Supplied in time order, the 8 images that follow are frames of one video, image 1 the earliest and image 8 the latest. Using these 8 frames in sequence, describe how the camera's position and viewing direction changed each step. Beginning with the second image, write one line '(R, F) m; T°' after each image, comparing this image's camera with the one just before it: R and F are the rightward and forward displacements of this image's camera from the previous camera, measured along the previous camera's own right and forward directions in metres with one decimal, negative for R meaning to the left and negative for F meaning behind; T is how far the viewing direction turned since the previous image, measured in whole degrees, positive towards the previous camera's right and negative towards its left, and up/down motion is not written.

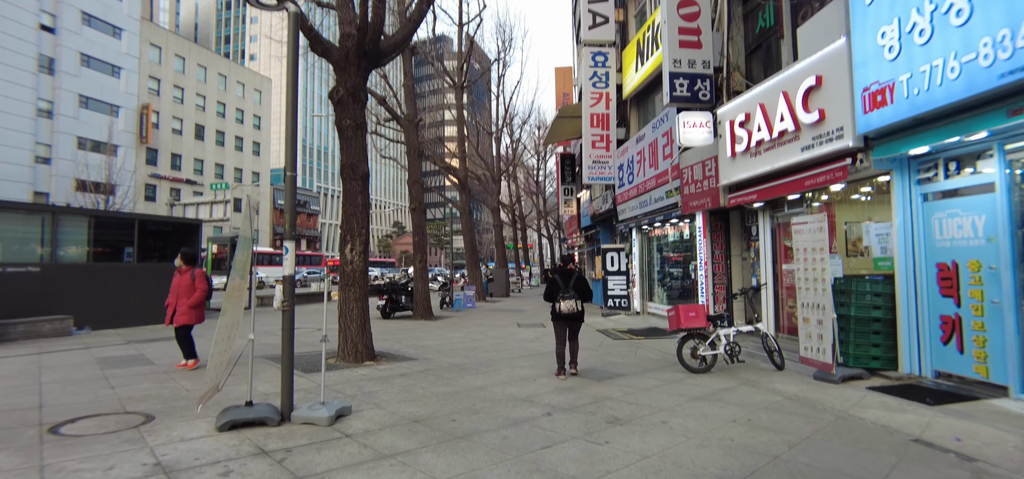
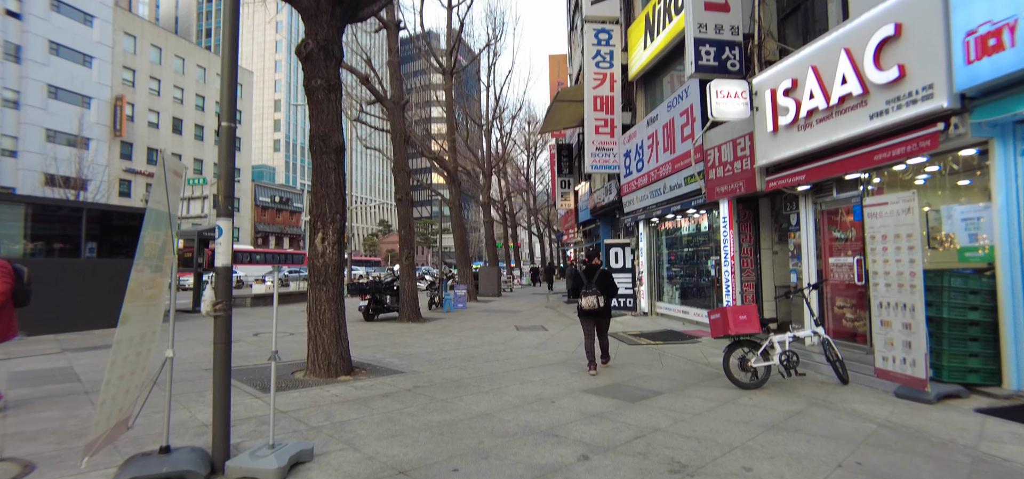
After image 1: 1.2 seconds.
(-0.3, +1.5) m; +1°
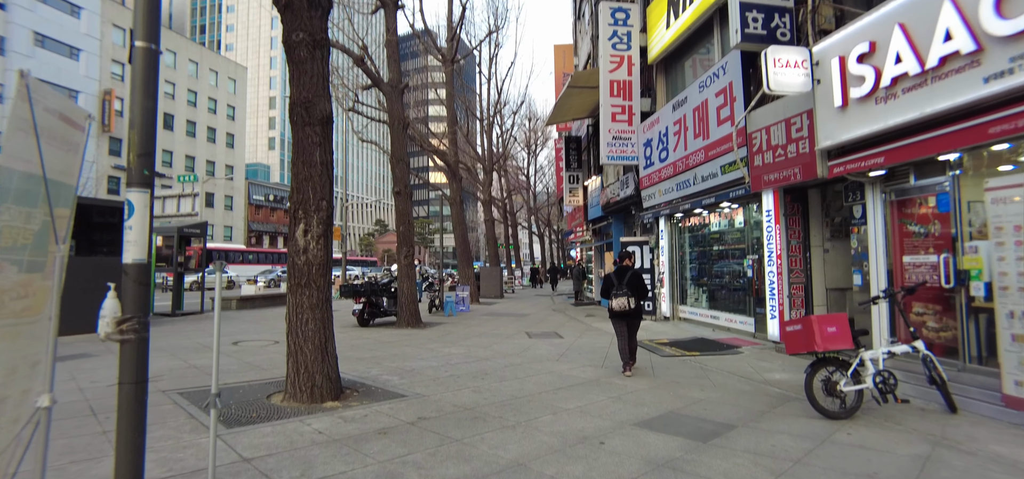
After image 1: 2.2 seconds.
(-0.3, +1.3) m; 0°
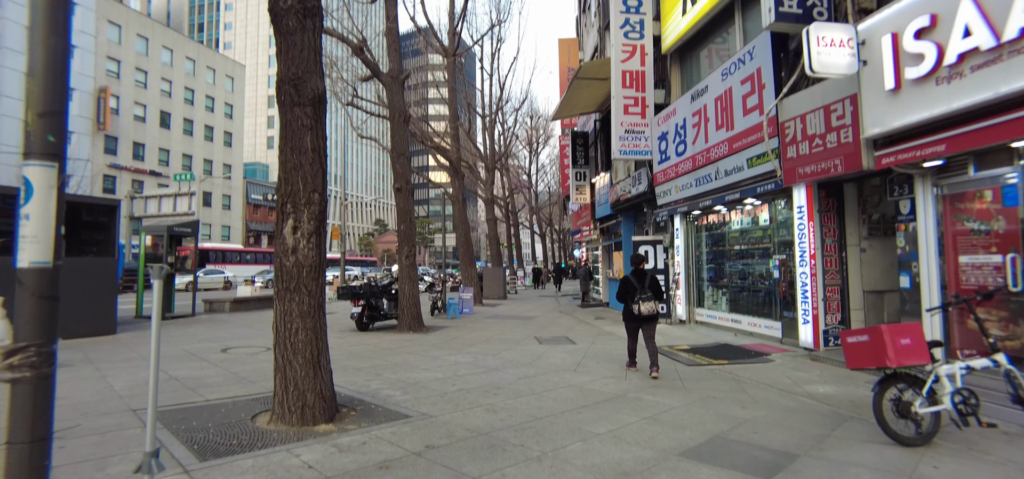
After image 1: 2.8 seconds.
(-0.2, +0.7) m; 0°
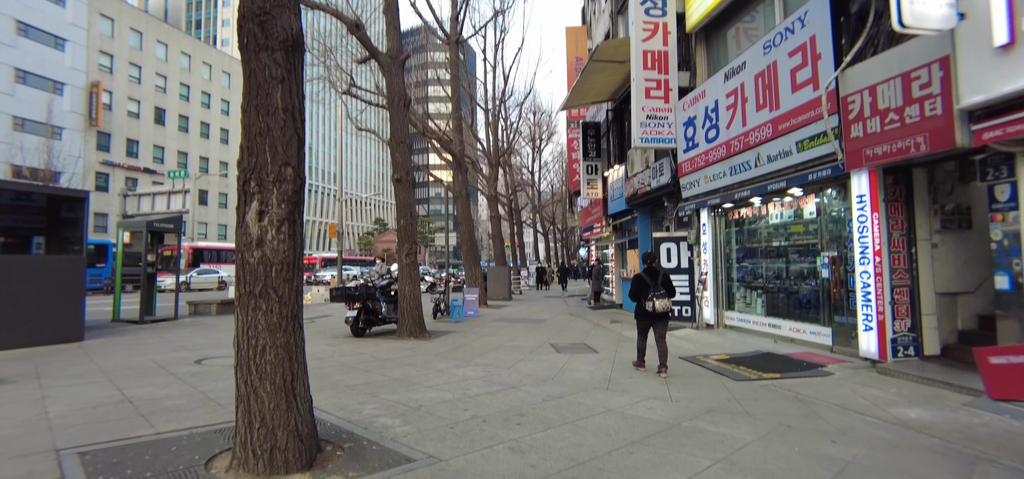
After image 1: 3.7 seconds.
(-0.2, +1.2) m; 0°
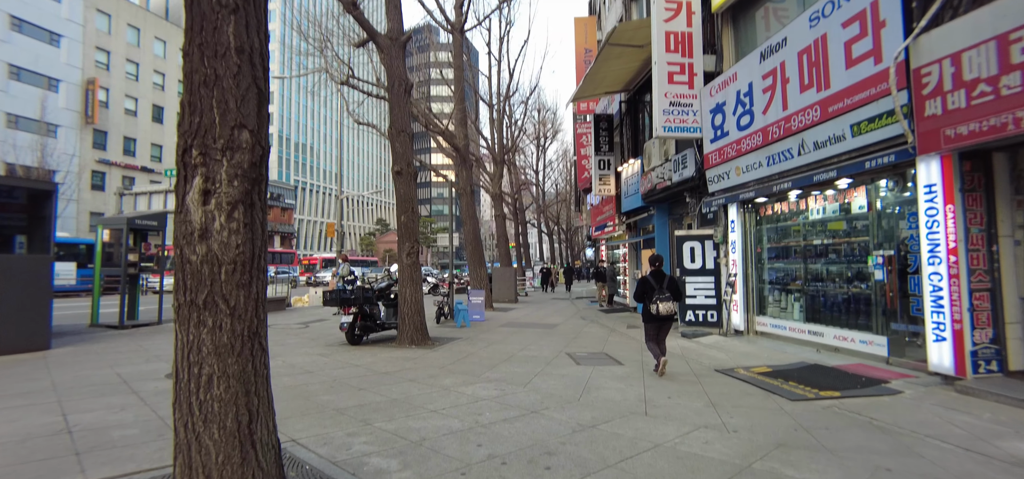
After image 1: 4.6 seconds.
(-0.2, +1.0) m; 0°
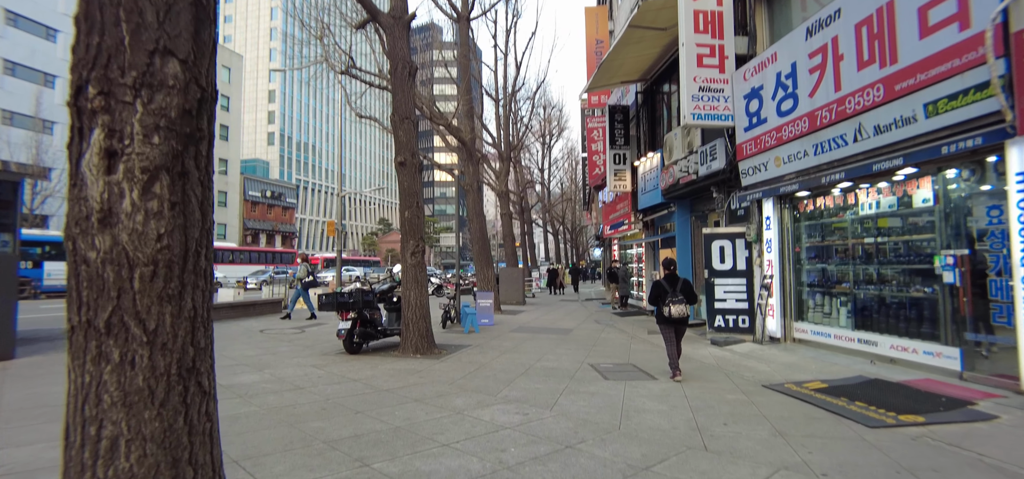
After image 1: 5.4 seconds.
(-0.2, +1.0) m; 0°
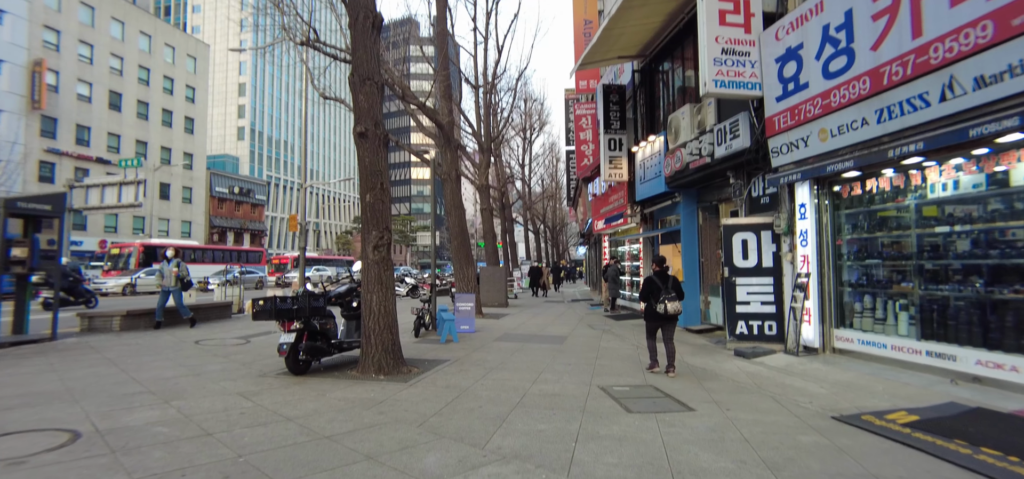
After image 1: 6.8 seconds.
(-0.1, +1.8) m; +2°
